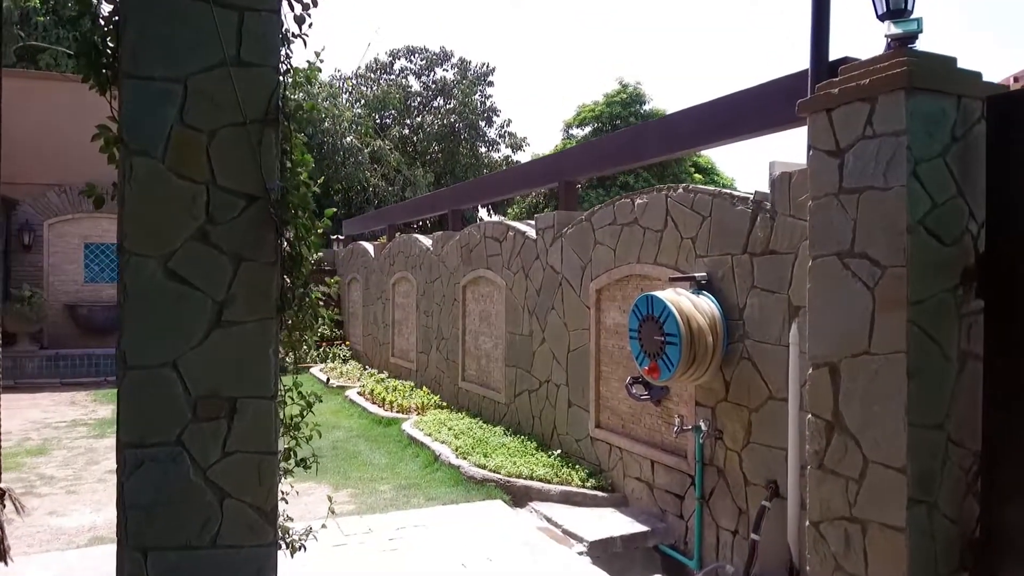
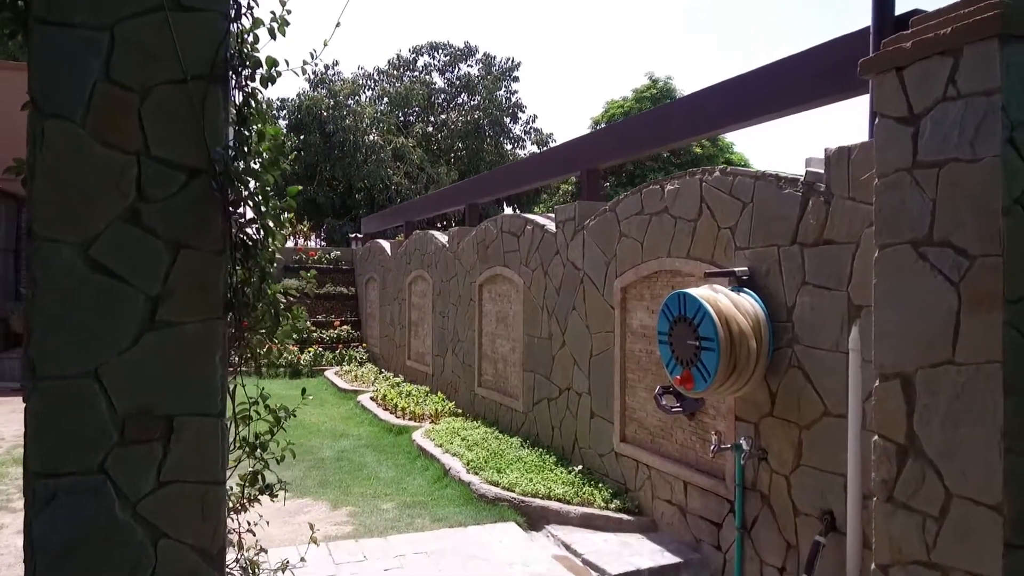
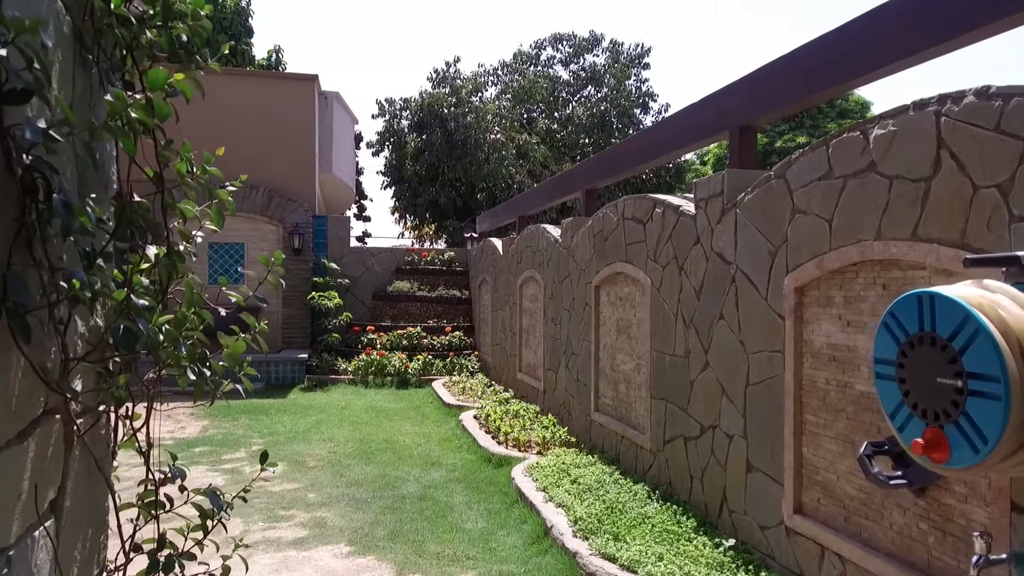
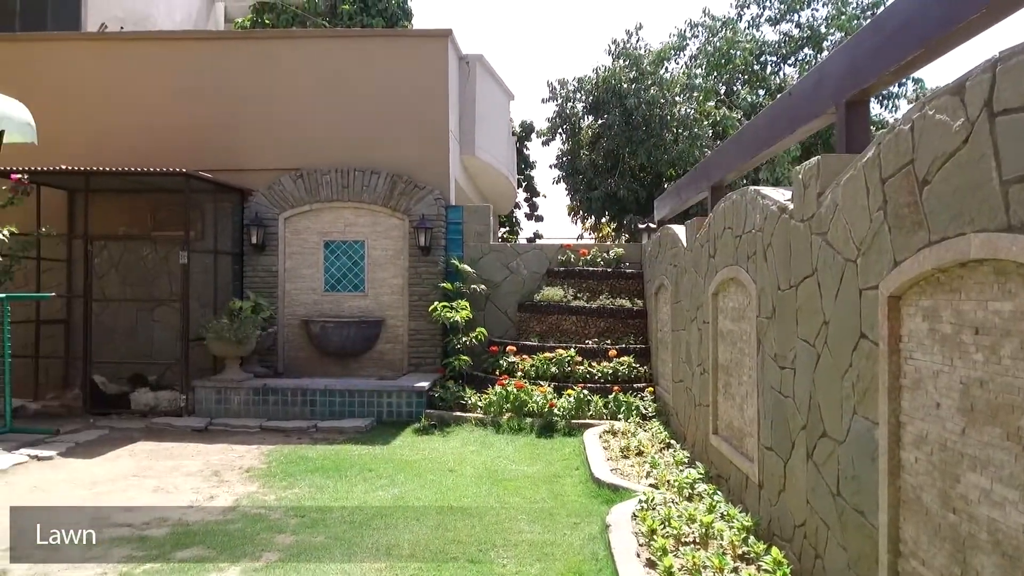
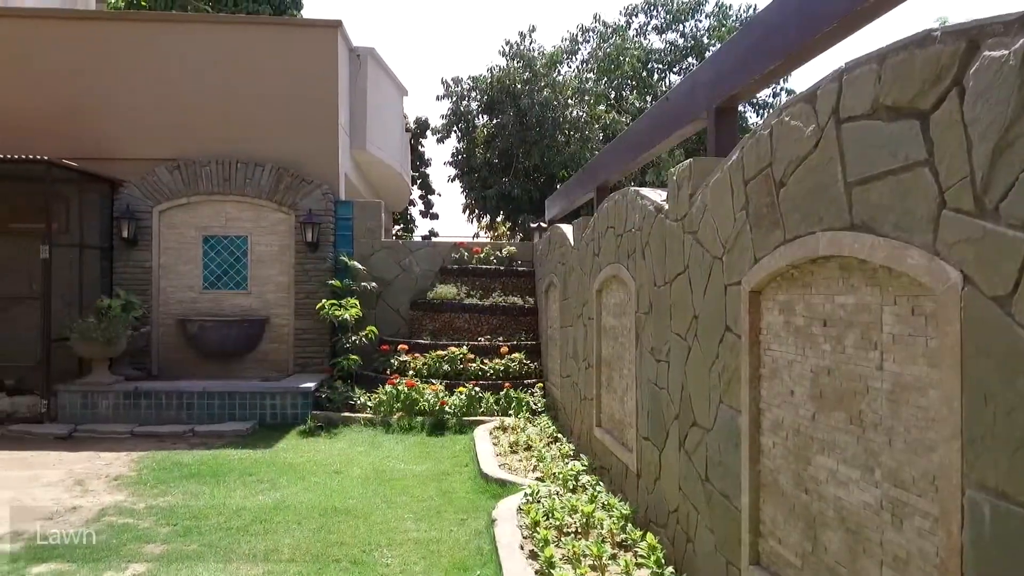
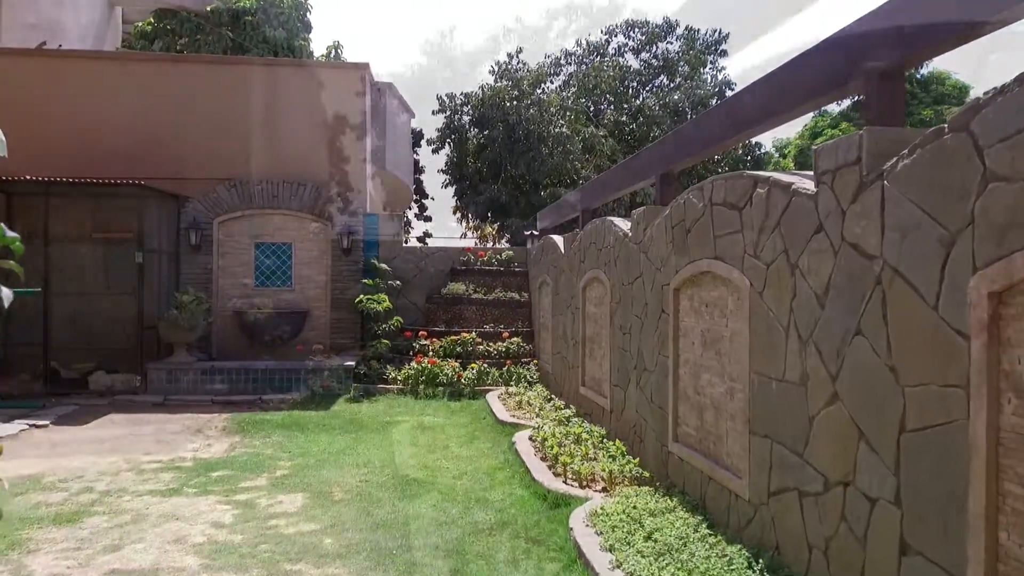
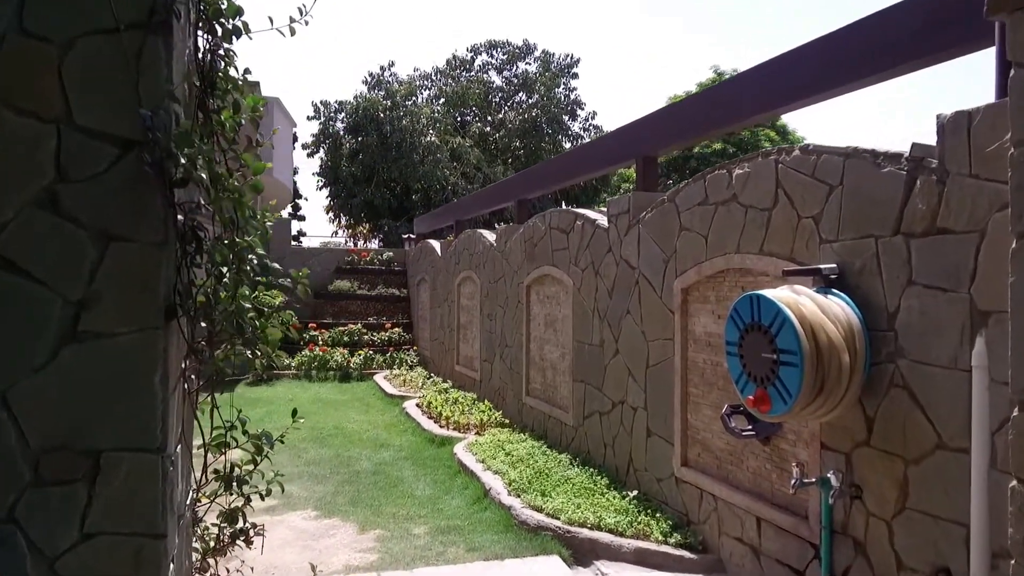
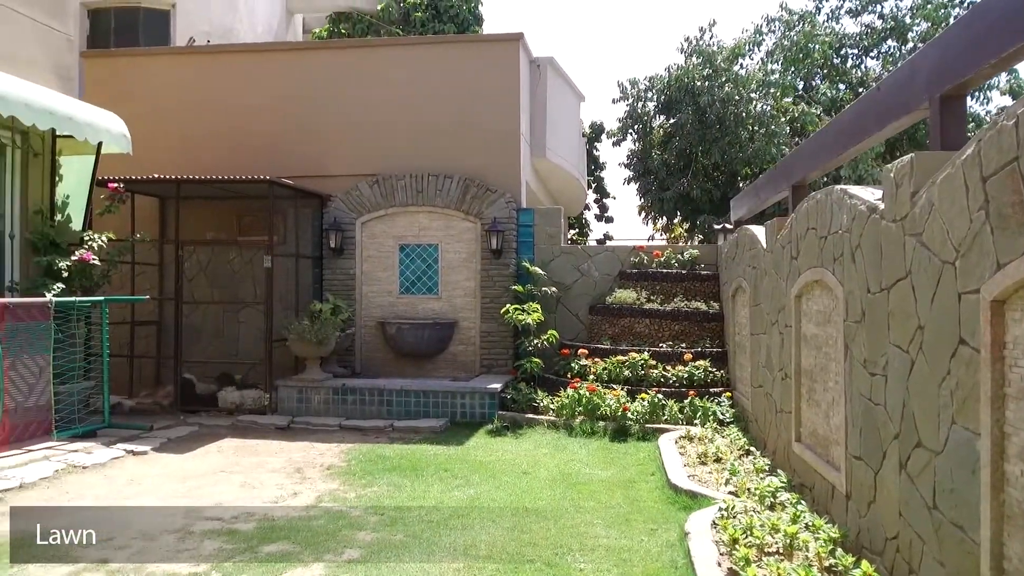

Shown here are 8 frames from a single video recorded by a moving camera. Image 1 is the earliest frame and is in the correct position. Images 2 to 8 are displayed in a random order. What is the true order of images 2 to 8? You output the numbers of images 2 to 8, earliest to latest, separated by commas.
2, 7, 3, 6, 5, 4, 8
